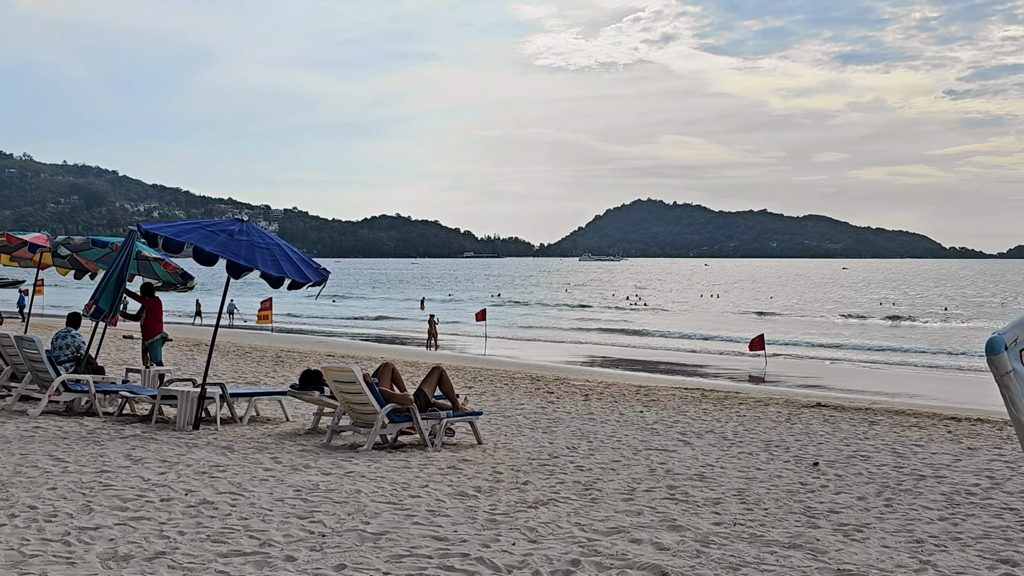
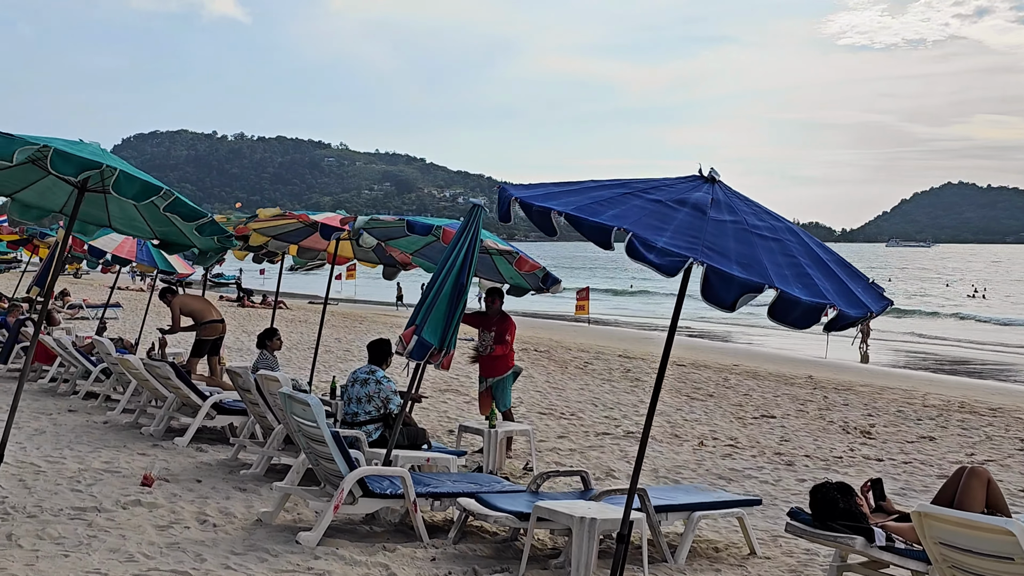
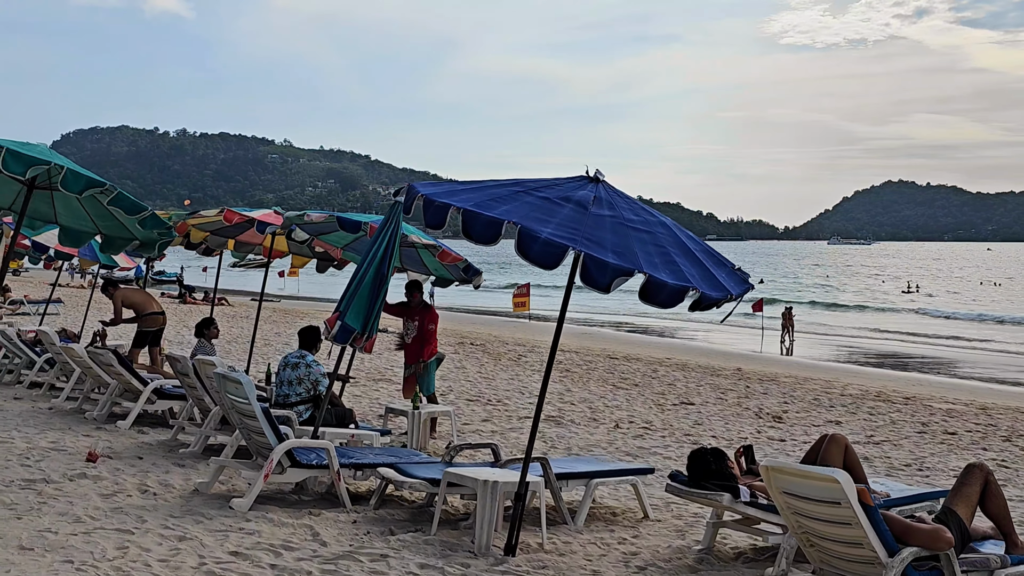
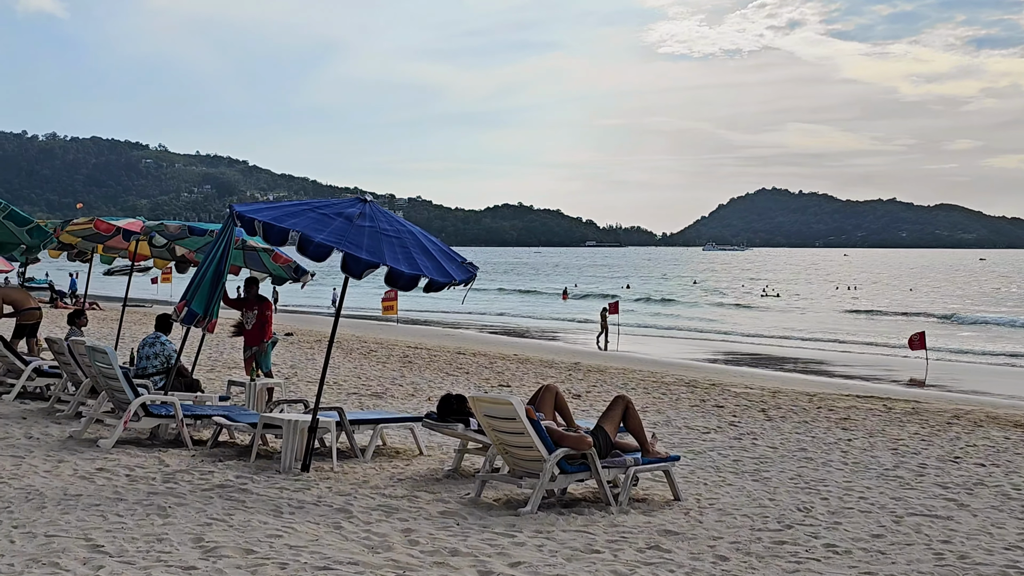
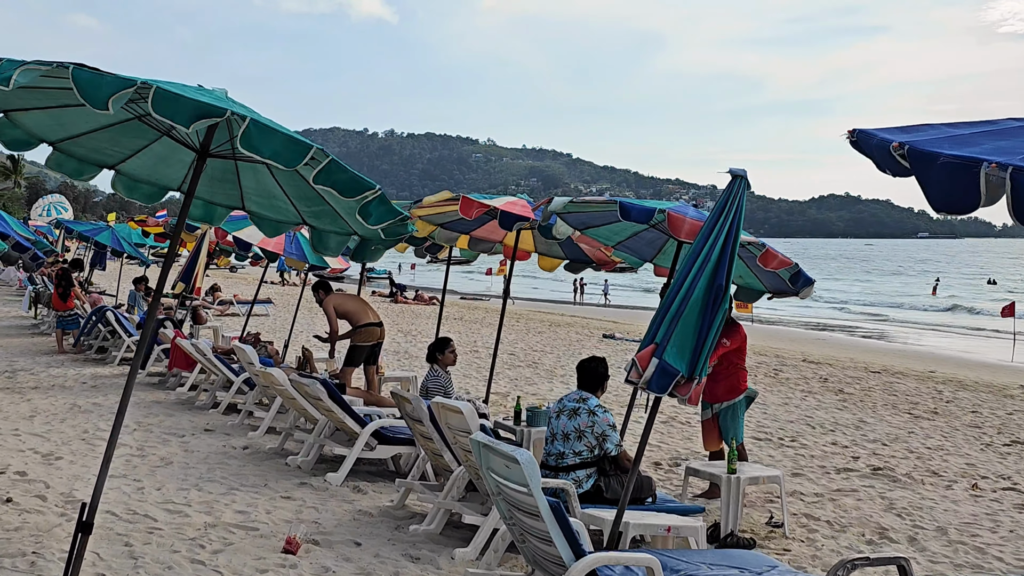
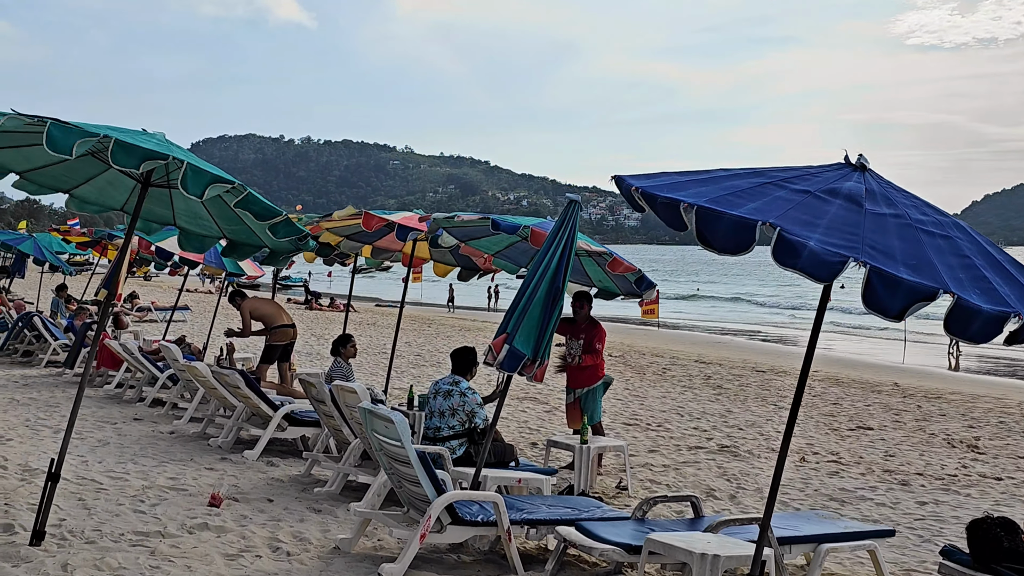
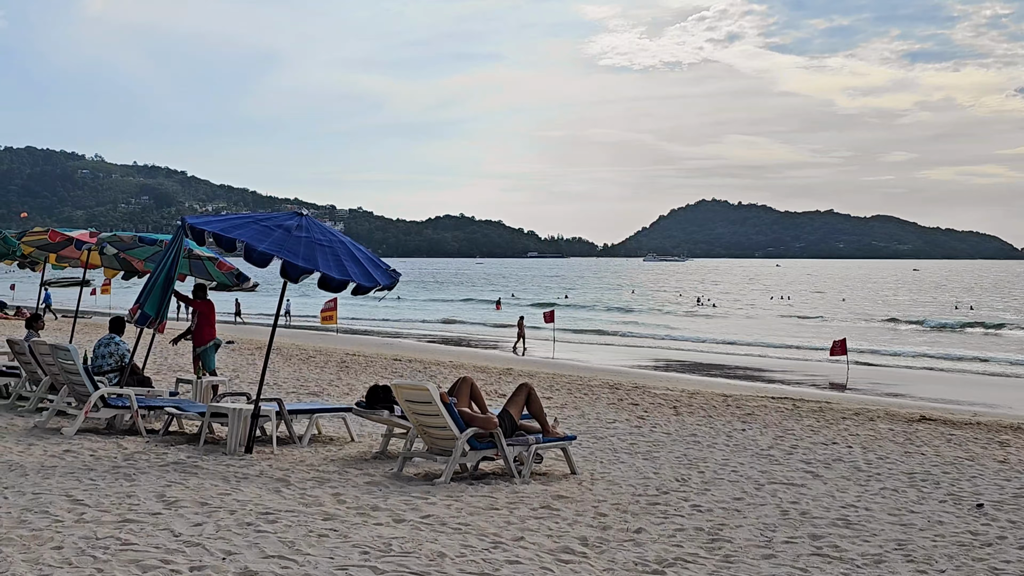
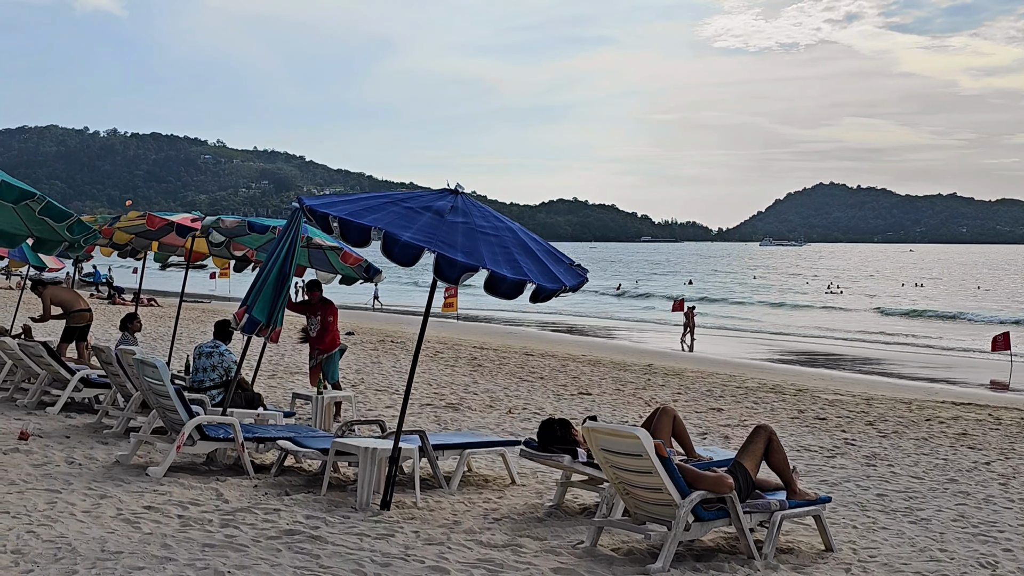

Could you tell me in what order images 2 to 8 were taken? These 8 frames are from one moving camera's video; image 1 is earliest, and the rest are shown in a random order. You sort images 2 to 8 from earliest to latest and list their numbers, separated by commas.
7, 4, 8, 3, 2, 6, 5
